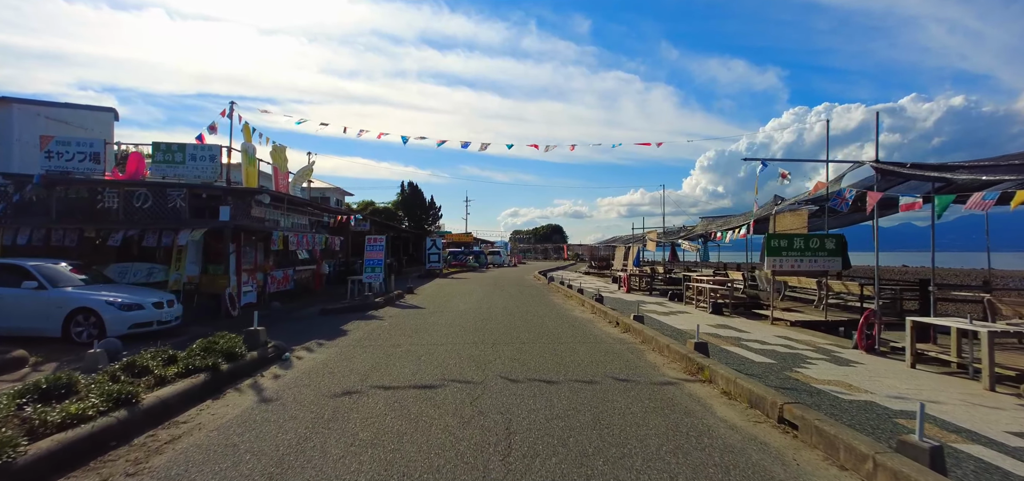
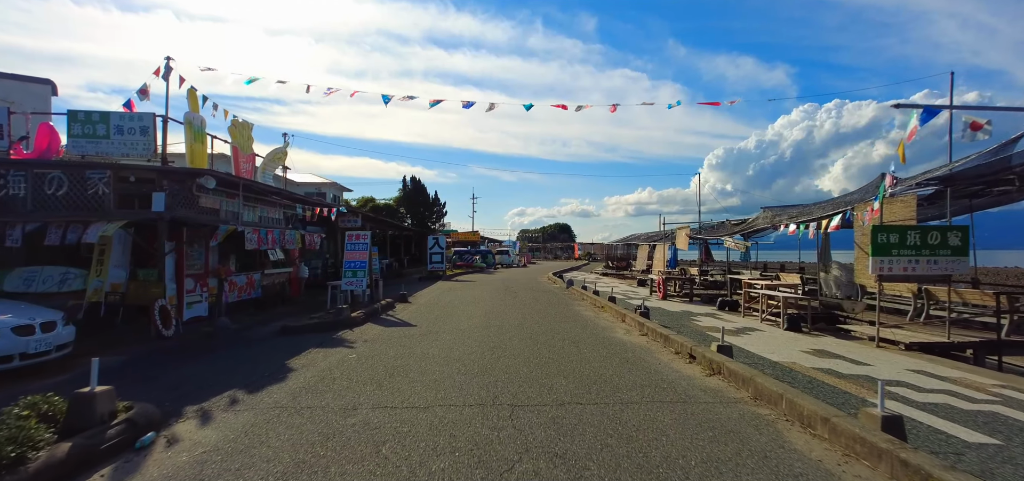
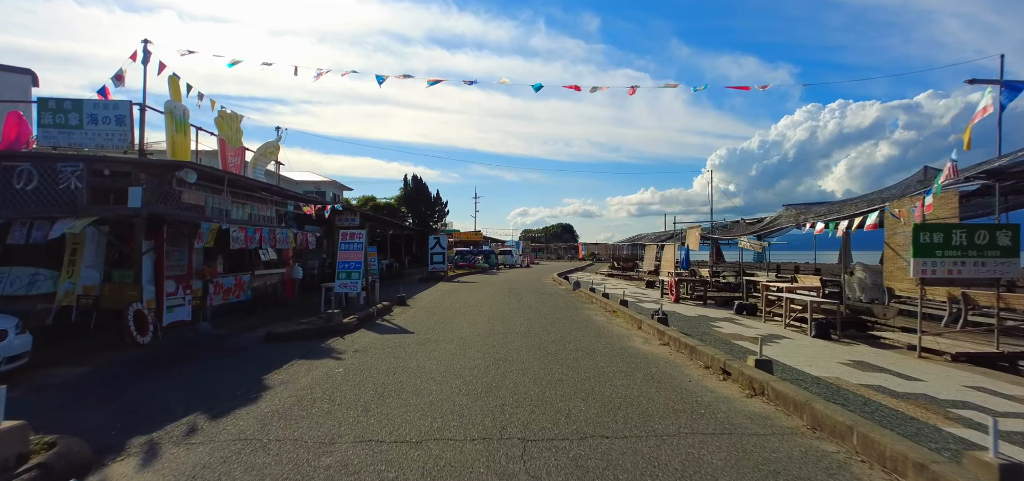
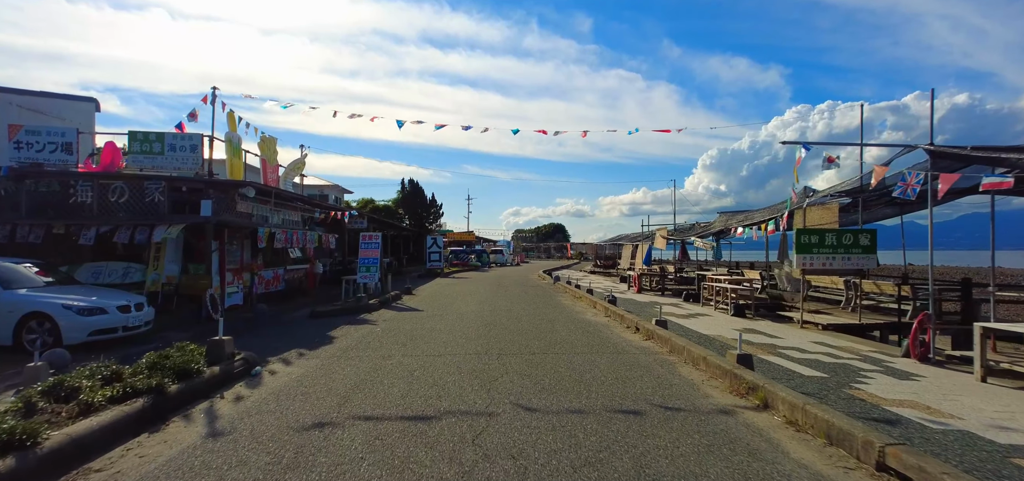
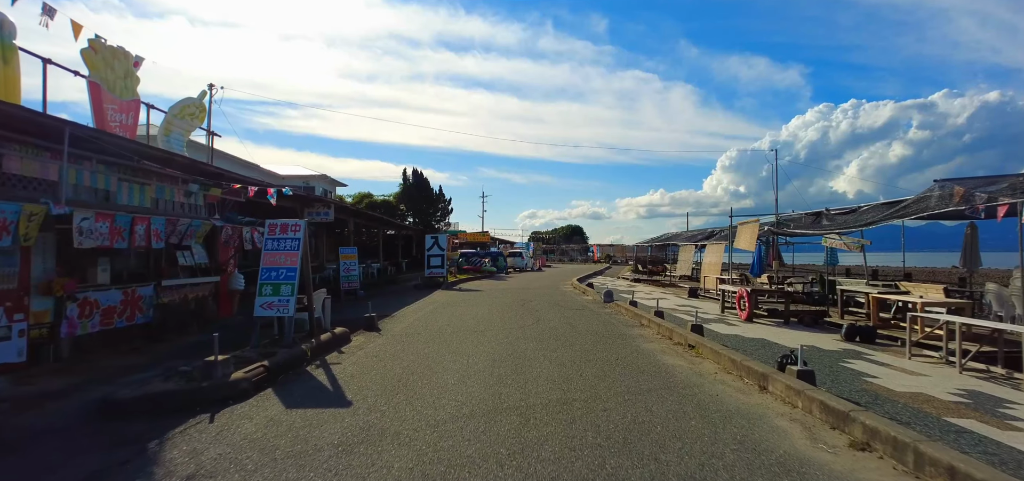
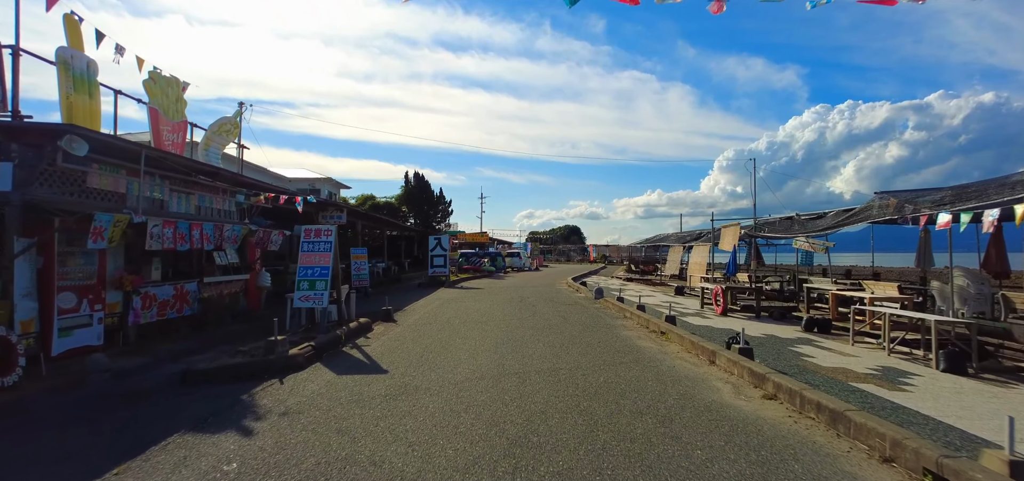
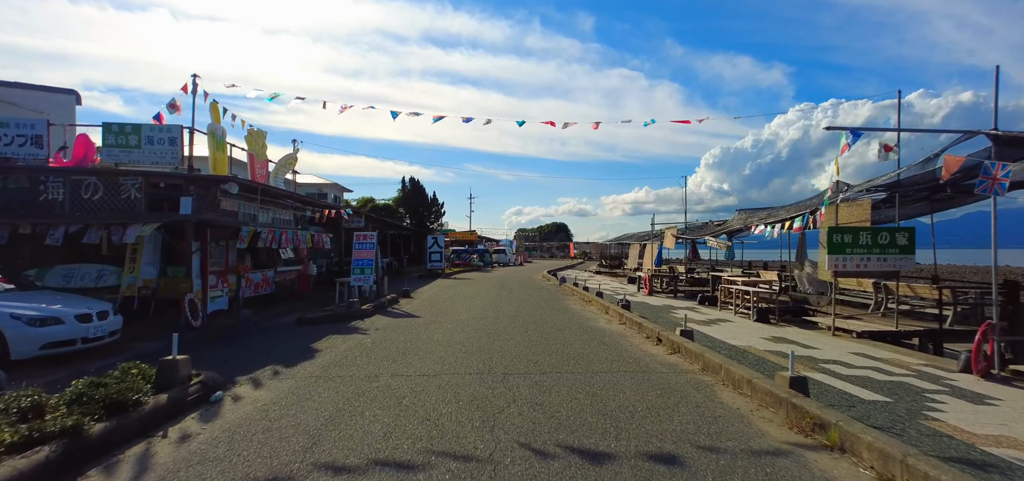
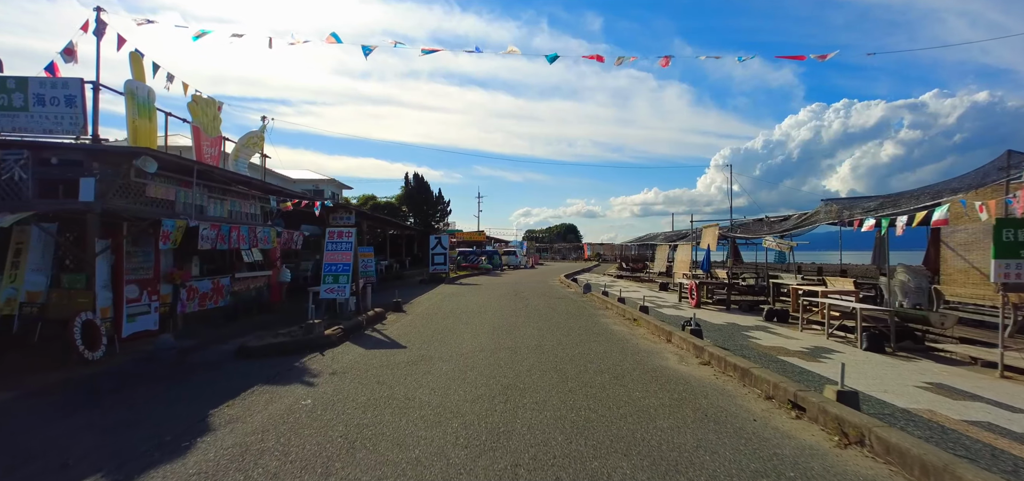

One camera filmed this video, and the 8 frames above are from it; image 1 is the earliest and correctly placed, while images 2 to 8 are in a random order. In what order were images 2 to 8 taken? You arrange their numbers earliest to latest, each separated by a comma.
4, 7, 2, 3, 8, 6, 5
